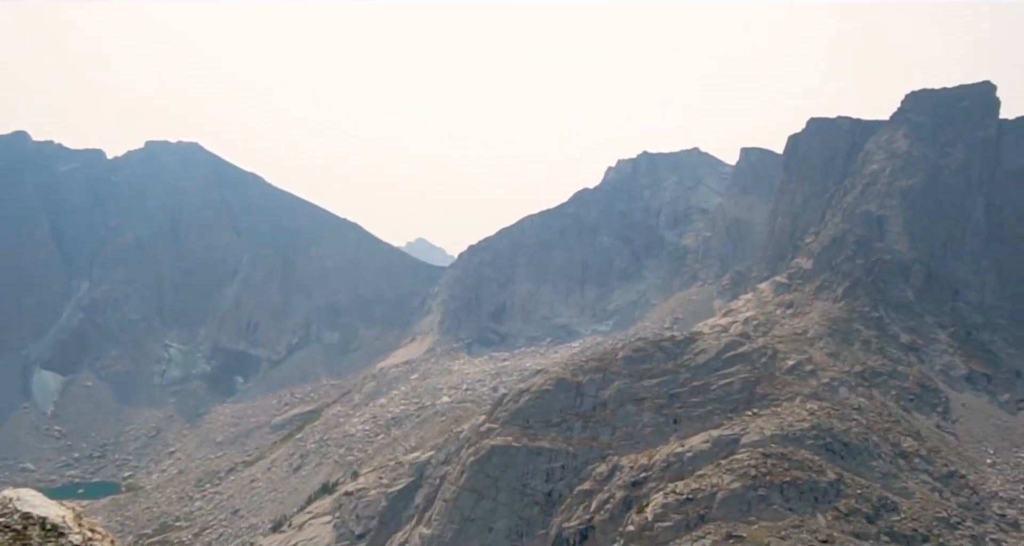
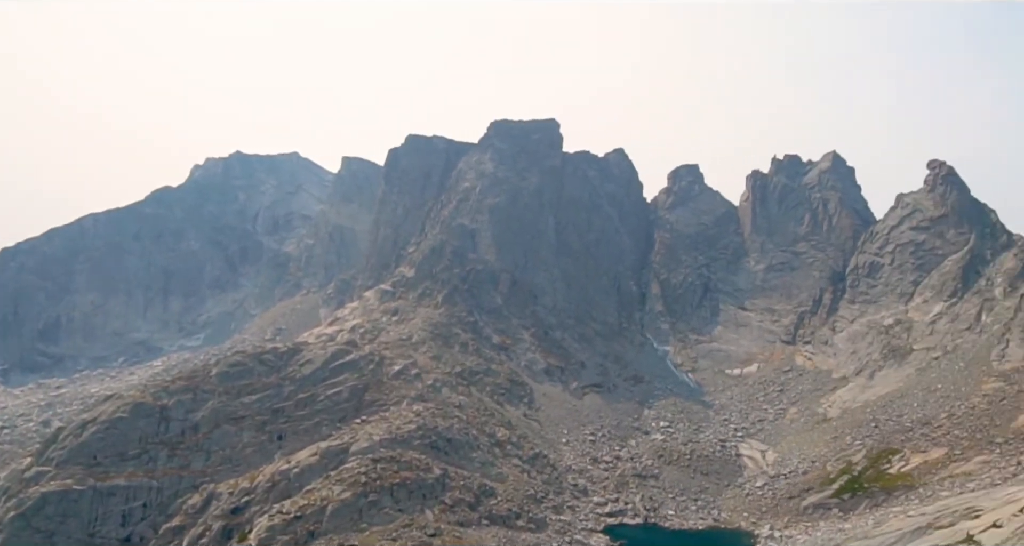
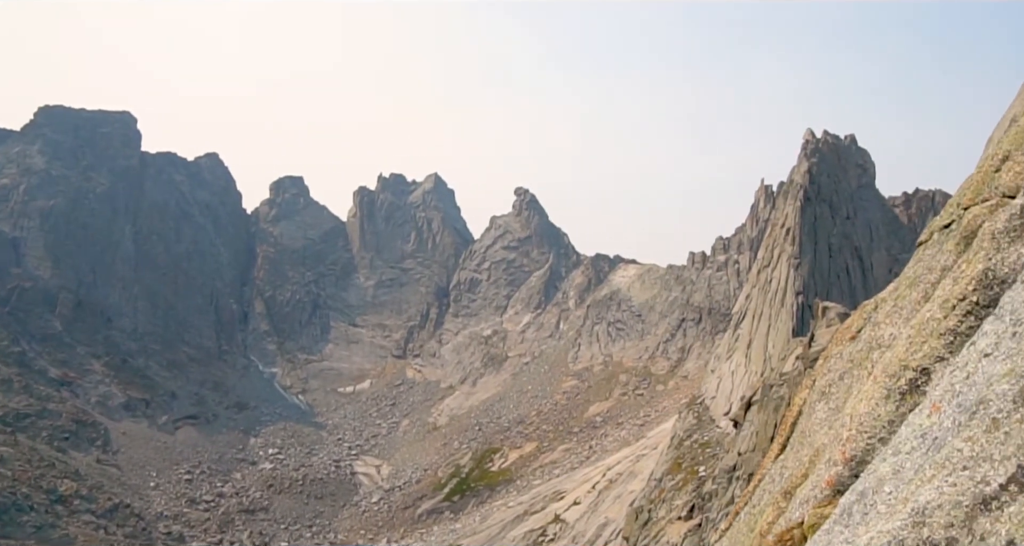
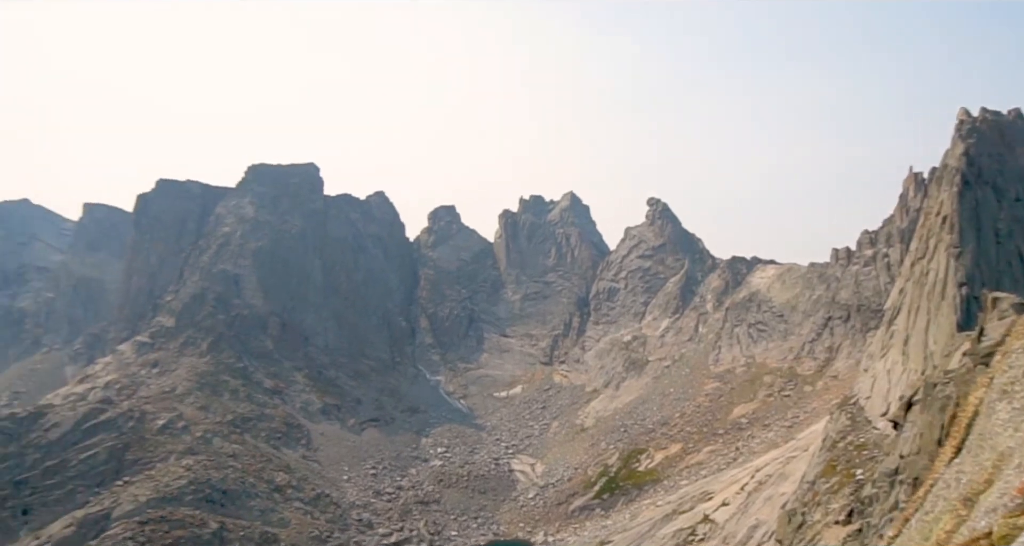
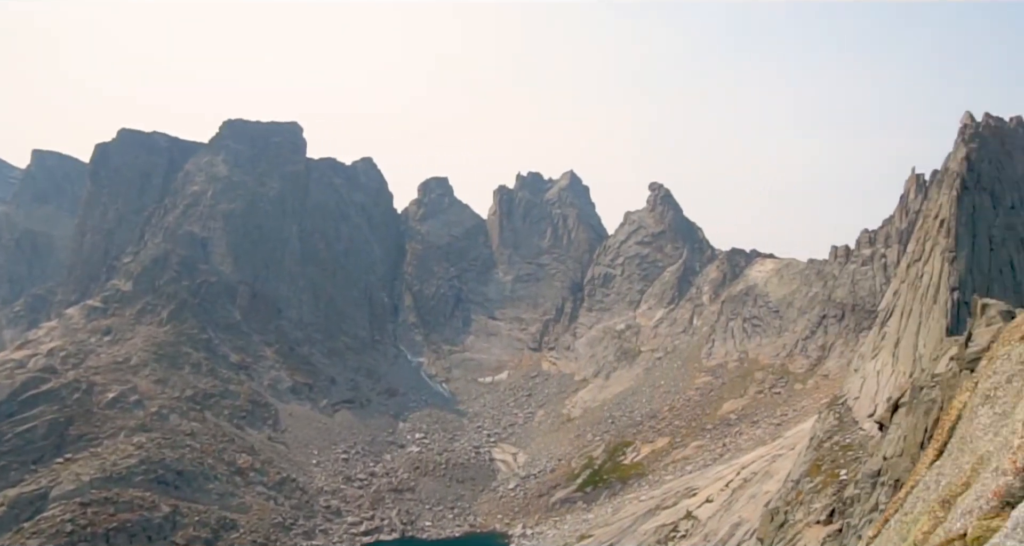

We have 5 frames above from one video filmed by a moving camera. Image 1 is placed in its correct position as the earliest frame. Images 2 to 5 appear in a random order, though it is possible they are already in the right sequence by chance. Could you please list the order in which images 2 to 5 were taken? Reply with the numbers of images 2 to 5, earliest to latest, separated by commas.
2, 5, 3, 4
